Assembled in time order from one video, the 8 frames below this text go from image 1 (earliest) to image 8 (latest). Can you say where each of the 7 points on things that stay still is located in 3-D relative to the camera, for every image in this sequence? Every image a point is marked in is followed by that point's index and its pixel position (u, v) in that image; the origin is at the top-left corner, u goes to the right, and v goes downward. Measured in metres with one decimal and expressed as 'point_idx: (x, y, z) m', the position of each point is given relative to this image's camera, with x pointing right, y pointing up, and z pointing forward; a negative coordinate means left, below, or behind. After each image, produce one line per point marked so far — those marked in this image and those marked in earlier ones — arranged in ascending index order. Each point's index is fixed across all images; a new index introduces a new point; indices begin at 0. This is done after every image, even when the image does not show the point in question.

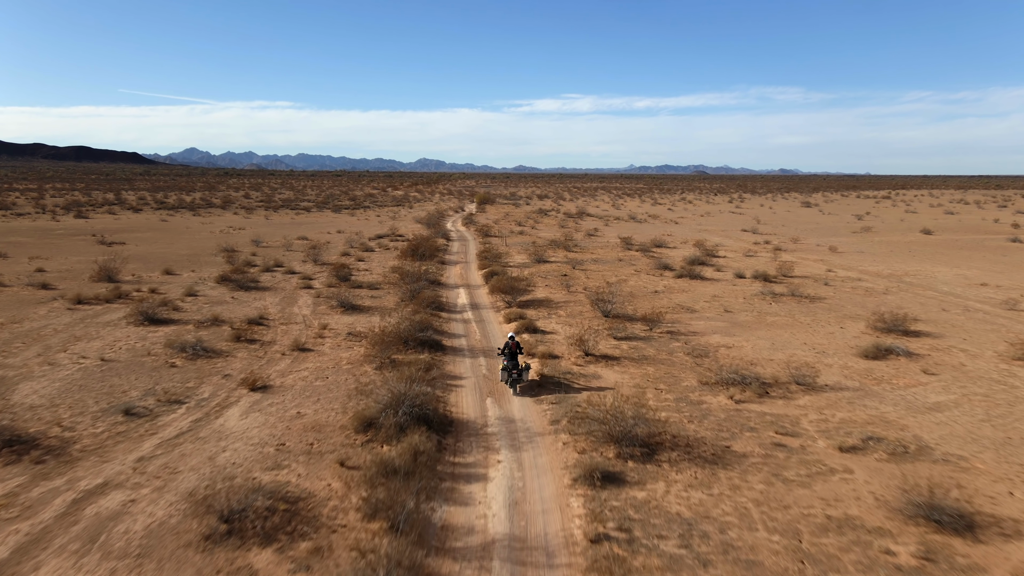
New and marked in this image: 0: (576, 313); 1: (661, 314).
0: (+1.4, -0.6, +16.2) m
1: (+3.3, -0.6, +16.3) m
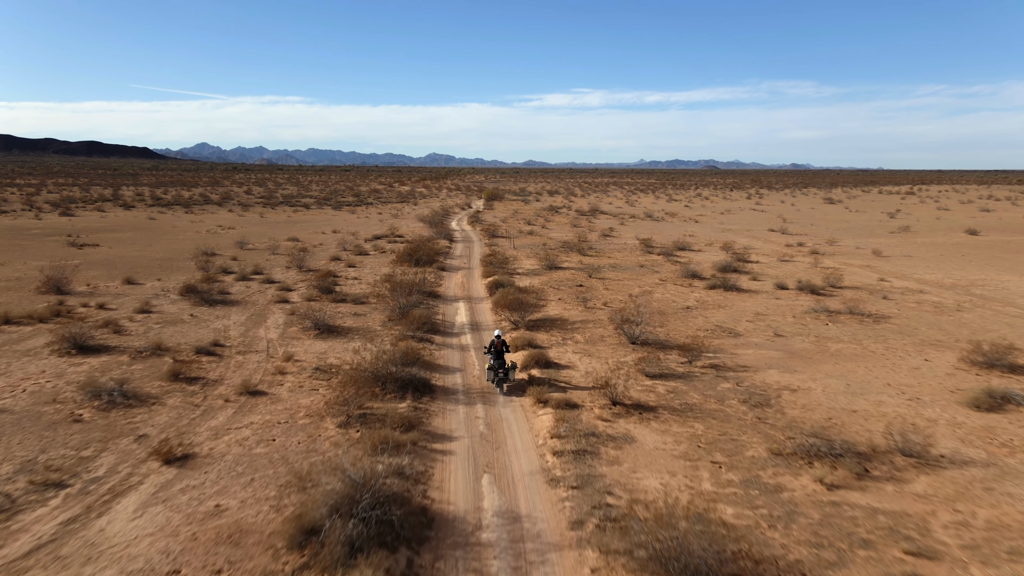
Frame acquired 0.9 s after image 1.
0: (+1.5, -0.9, +13.5) m
1: (+3.4, -0.9, +13.5) m
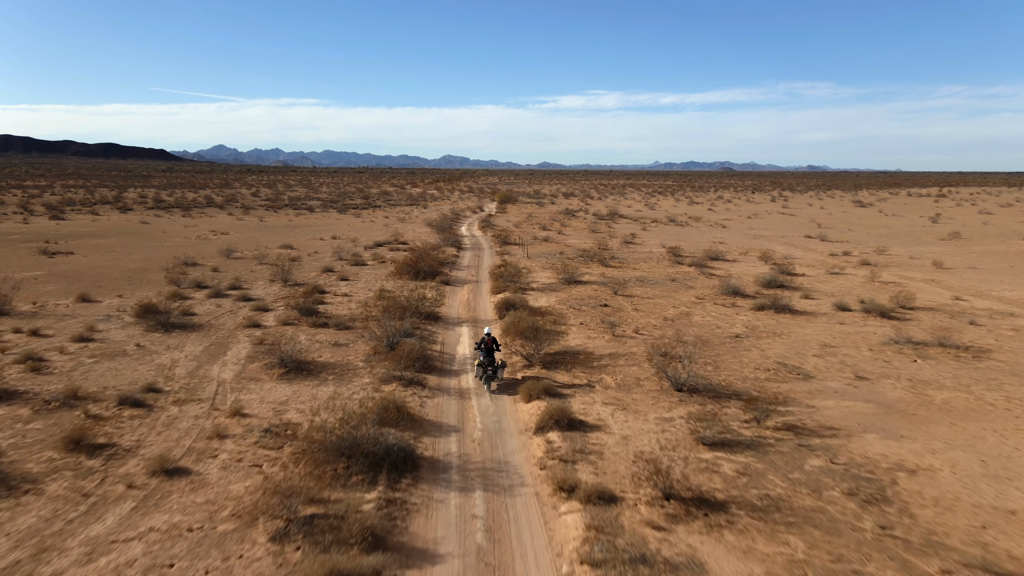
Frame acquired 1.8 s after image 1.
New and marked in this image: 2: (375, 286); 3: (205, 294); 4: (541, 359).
0: (+1.7, -1.4, +10.6) m
1: (+3.6, -1.4, +10.7) m
2: (-3.8, 0.0, +19.8) m
3: (-7.6, -0.1, +18.0) m
4: (+0.5, -1.2, +12.2) m
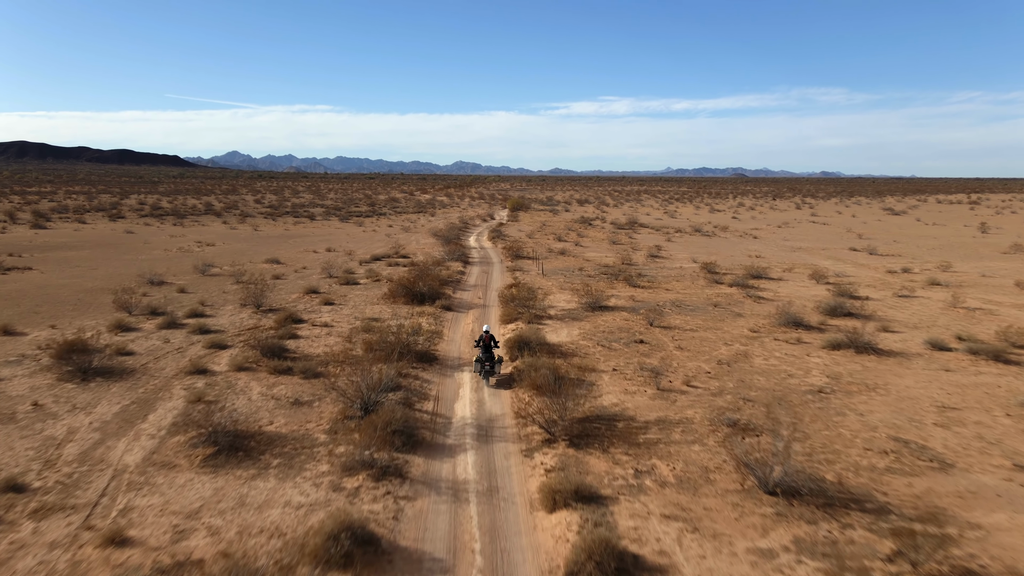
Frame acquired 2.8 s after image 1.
0: (+1.9, -1.9, +7.5) m
1: (+3.8, -2.0, +7.4) m
2: (-3.5, -0.6, +16.7) m
3: (-7.3, -0.7, +14.9) m
4: (+0.7, -1.7, +9.1) m
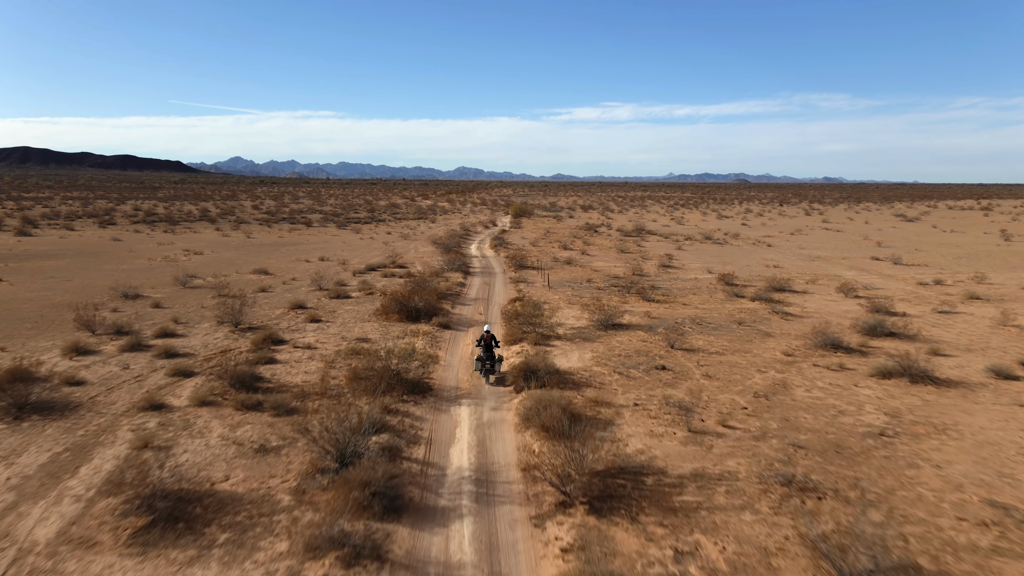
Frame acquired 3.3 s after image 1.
0: (+1.9, -2.2, +5.8) m
1: (+3.9, -2.2, +5.8) m
2: (-3.4, -0.9, +15.1) m
3: (-7.2, -1.1, +13.4) m
4: (+0.7, -2.0, +7.5) m
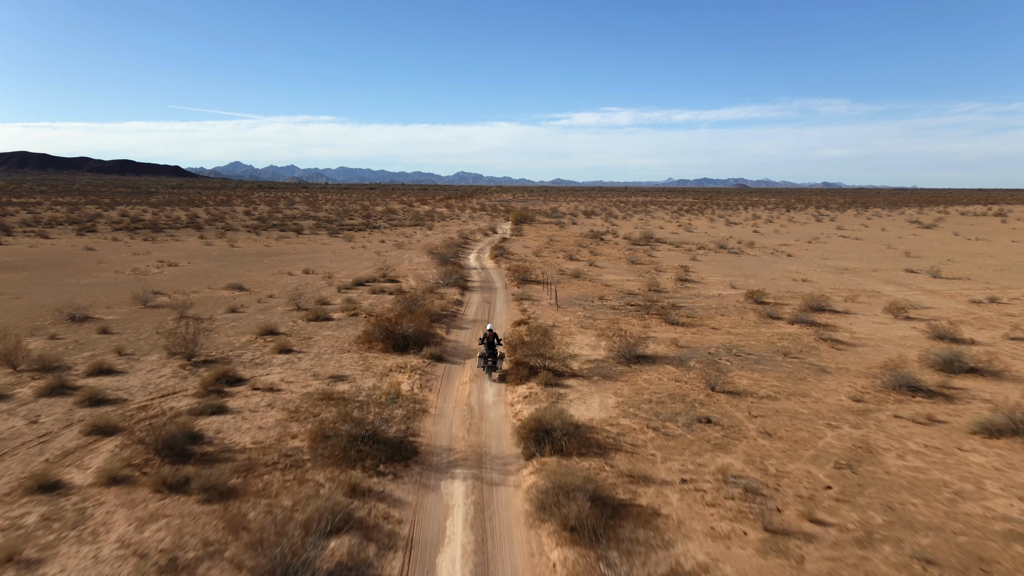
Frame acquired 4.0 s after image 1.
0: (+2.0, -2.6, +3.4) m
1: (+3.9, -2.6, +3.4) m
2: (-3.3, -1.4, +12.7) m
3: (-7.1, -1.5, +10.9) m
4: (+0.8, -2.4, +5.0) m
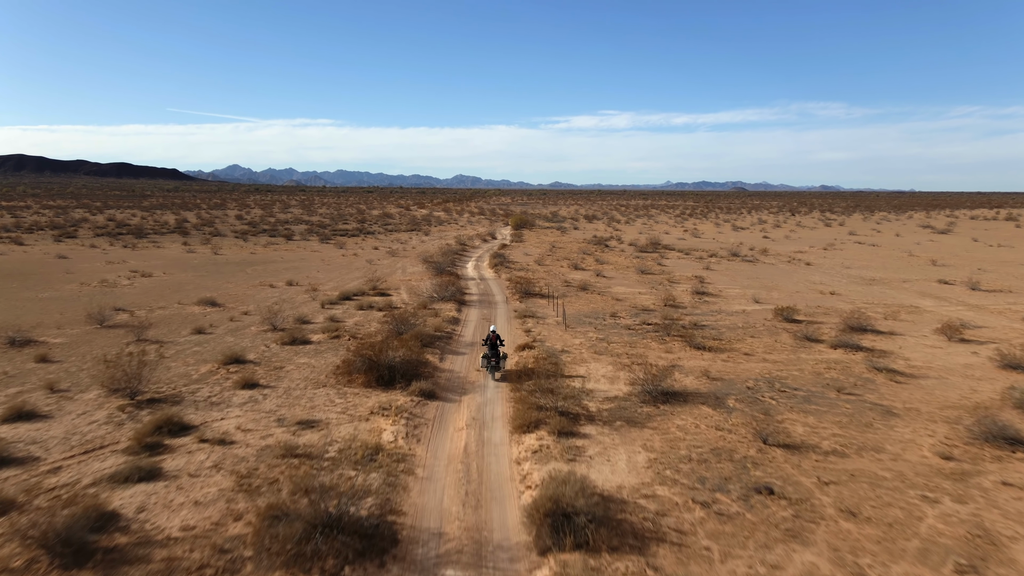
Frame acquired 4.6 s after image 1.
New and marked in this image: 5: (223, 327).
0: (+2.1, -2.9, +1.4) m
1: (+4.0, -2.9, +1.3) m
2: (-3.2, -1.7, +10.6) m
3: (-7.0, -1.9, +8.9) m
4: (+0.9, -2.7, +3.0) m
5: (-6.5, -0.9, +16.4) m
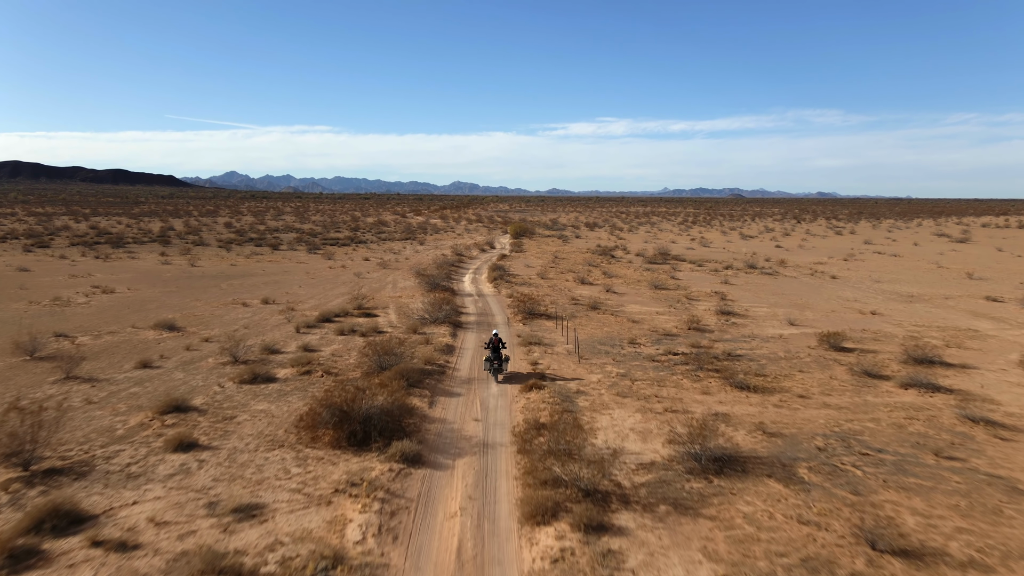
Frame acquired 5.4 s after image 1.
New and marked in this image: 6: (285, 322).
0: (+2.3, -3.3, -1.1) m
1: (+4.2, -3.3, -1.1) m
2: (-3.1, -2.2, +8.1) m
3: (-6.9, -2.3, +6.3) m
4: (+1.0, -3.1, +0.5) m
5: (-6.4, -1.3, +13.9) m
6: (-5.5, -0.8, +17.9) m
